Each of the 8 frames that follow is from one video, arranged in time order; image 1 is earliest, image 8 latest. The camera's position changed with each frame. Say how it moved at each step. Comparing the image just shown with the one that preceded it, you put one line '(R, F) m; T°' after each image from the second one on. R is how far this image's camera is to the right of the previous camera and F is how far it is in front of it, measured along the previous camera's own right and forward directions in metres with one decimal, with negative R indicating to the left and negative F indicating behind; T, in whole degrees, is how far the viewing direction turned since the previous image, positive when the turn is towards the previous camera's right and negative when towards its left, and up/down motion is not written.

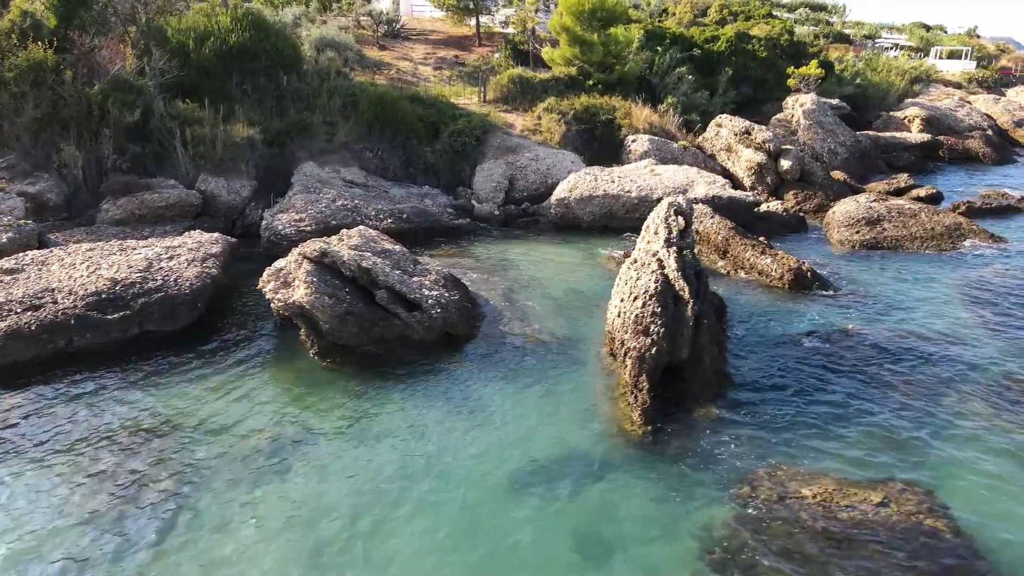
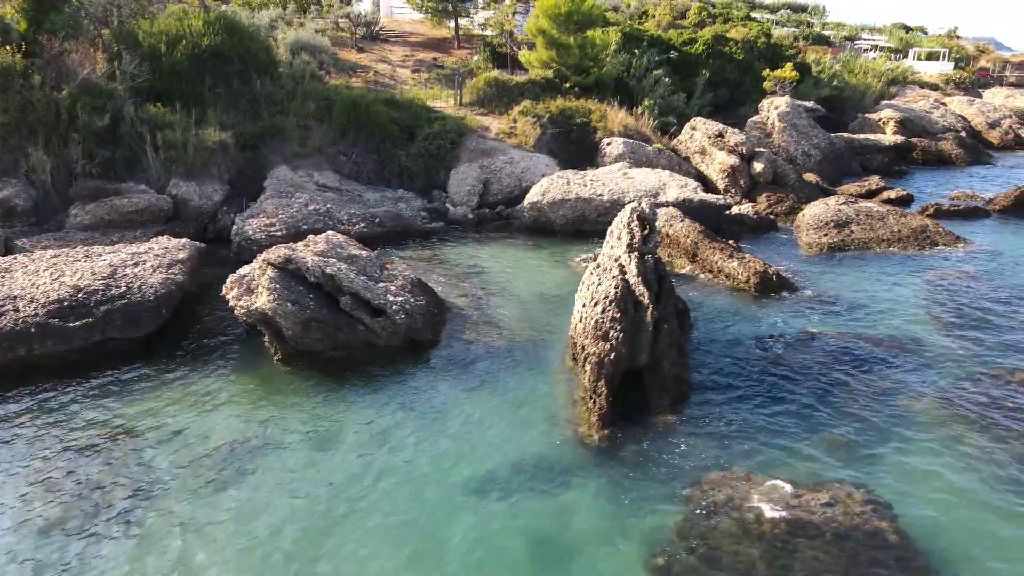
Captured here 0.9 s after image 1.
(+0.4, -0.1) m; +1°
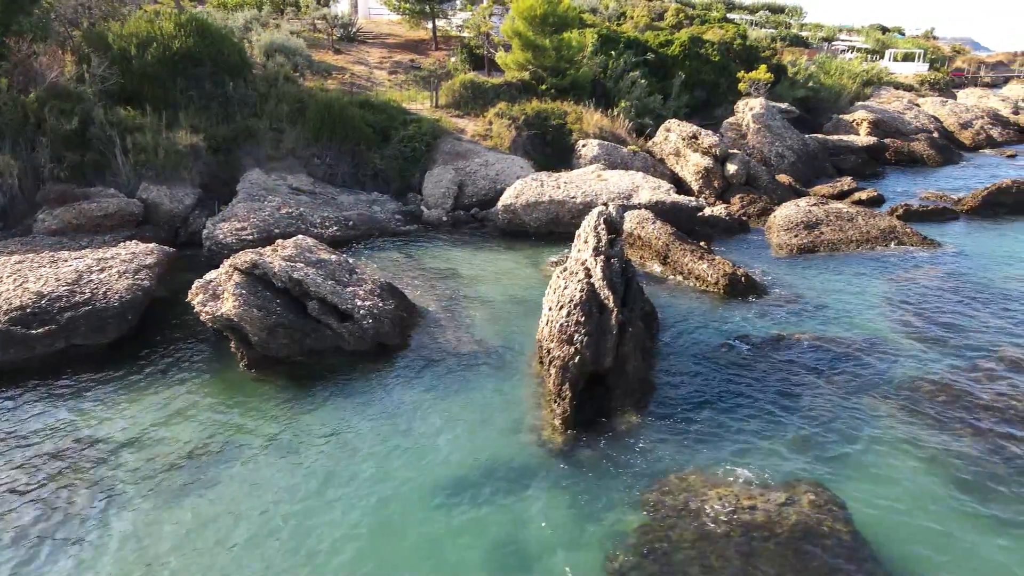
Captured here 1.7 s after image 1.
(+0.3, 0.0) m; +1°
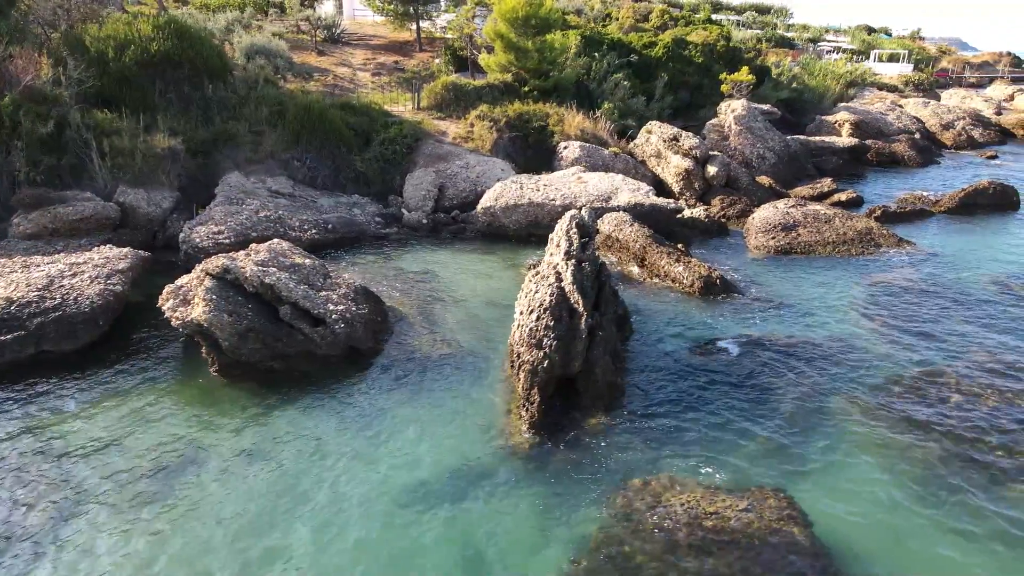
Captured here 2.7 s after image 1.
(+0.3, 0.0) m; +1°
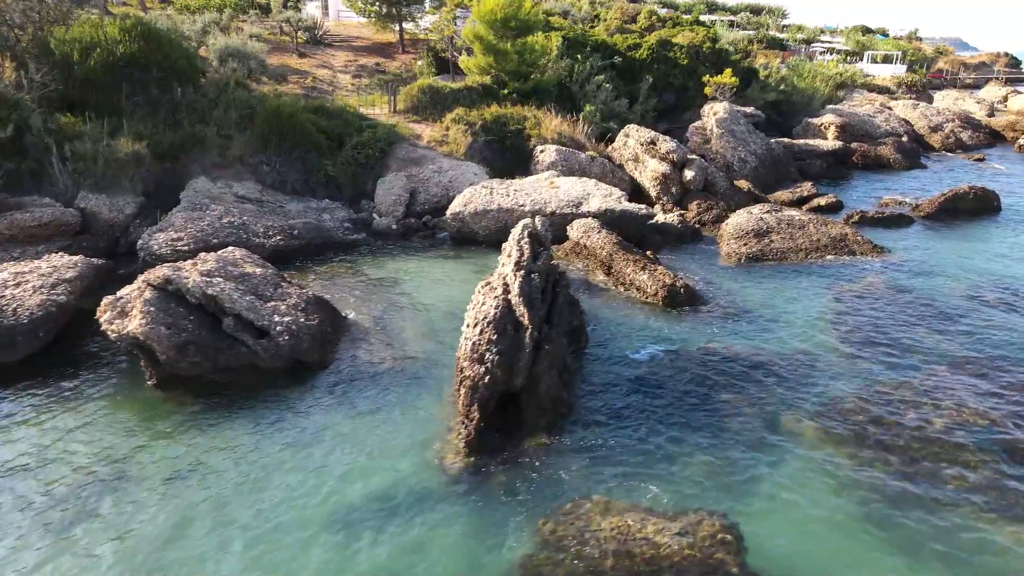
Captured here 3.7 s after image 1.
(+0.8, +0.3) m; 0°
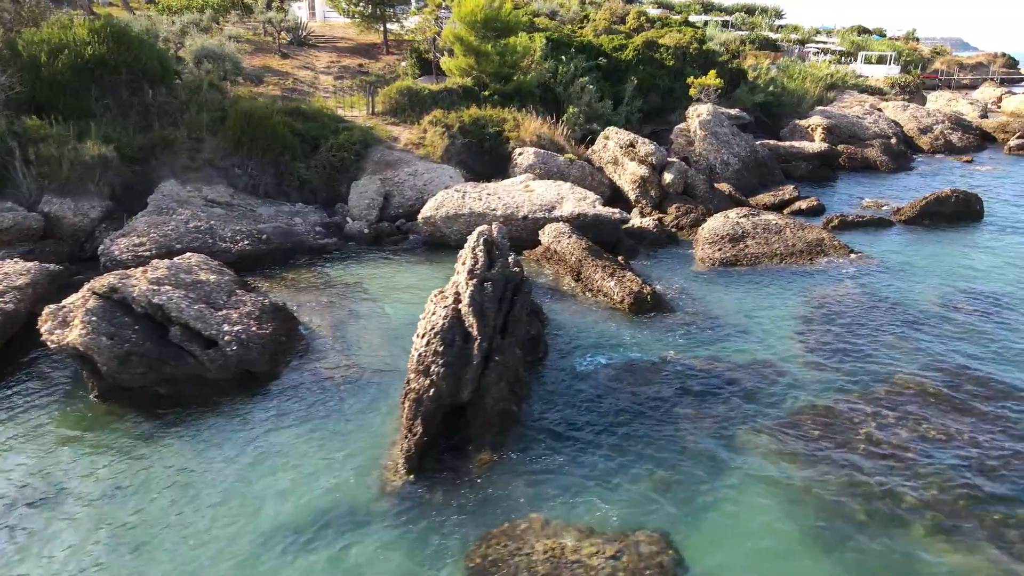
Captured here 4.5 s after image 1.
(+0.7, +0.3) m; 0°
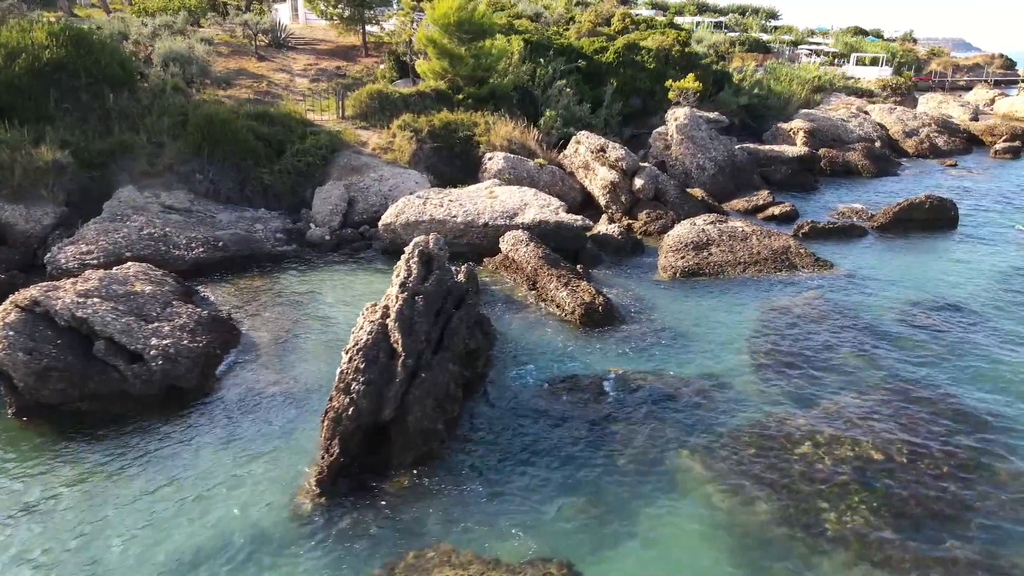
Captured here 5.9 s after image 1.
(+1.0, +0.3) m; 0°
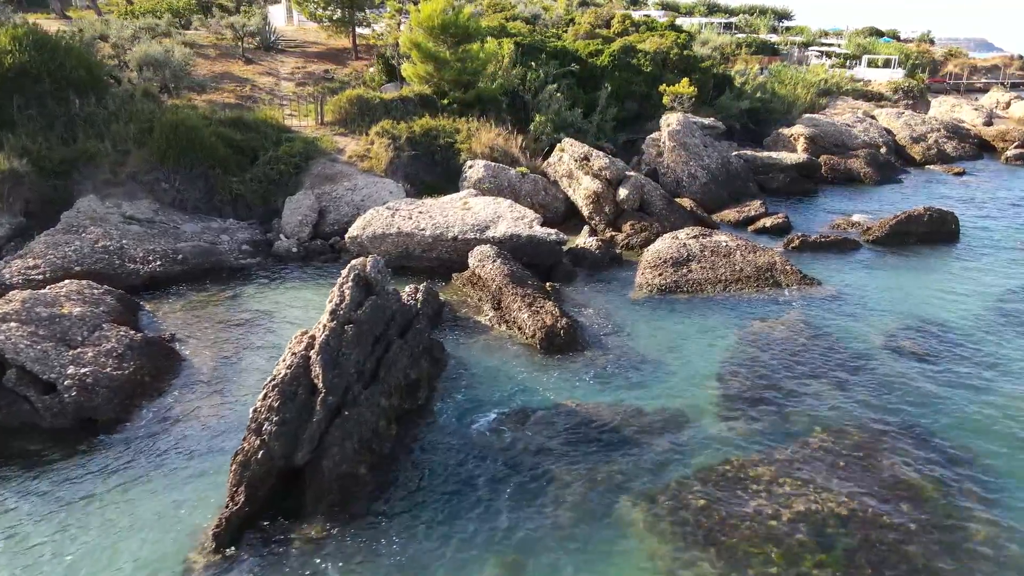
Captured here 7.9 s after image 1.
(+1.0, +0.8) m; -1°
